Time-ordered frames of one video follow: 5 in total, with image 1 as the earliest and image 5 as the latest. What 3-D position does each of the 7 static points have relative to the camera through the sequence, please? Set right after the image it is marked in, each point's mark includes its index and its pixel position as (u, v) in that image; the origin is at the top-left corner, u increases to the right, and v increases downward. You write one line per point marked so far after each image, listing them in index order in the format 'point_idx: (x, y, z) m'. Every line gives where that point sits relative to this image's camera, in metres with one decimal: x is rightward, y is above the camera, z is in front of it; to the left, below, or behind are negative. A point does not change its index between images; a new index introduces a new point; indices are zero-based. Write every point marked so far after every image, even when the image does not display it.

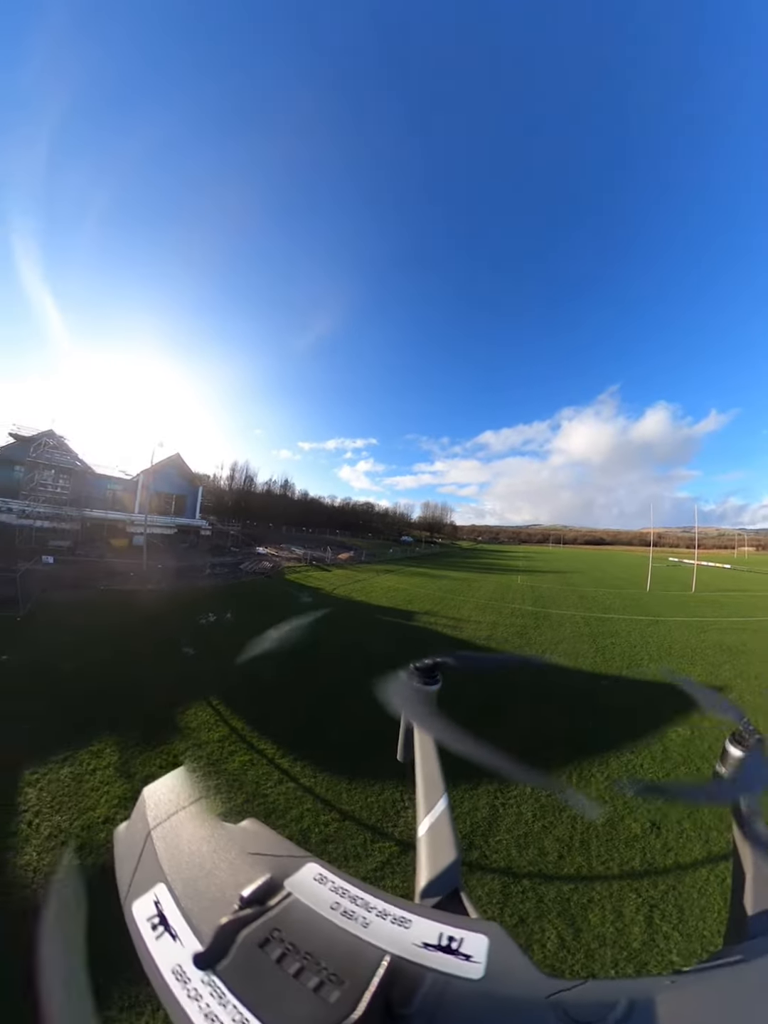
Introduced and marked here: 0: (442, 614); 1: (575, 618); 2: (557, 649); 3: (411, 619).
0: (+2.2, -3.9, +16.1) m
1: (+7.0, -4.0, +15.2) m
2: (+4.3, -3.5, +10.3) m
3: (+0.9, -3.9, +15.5) m
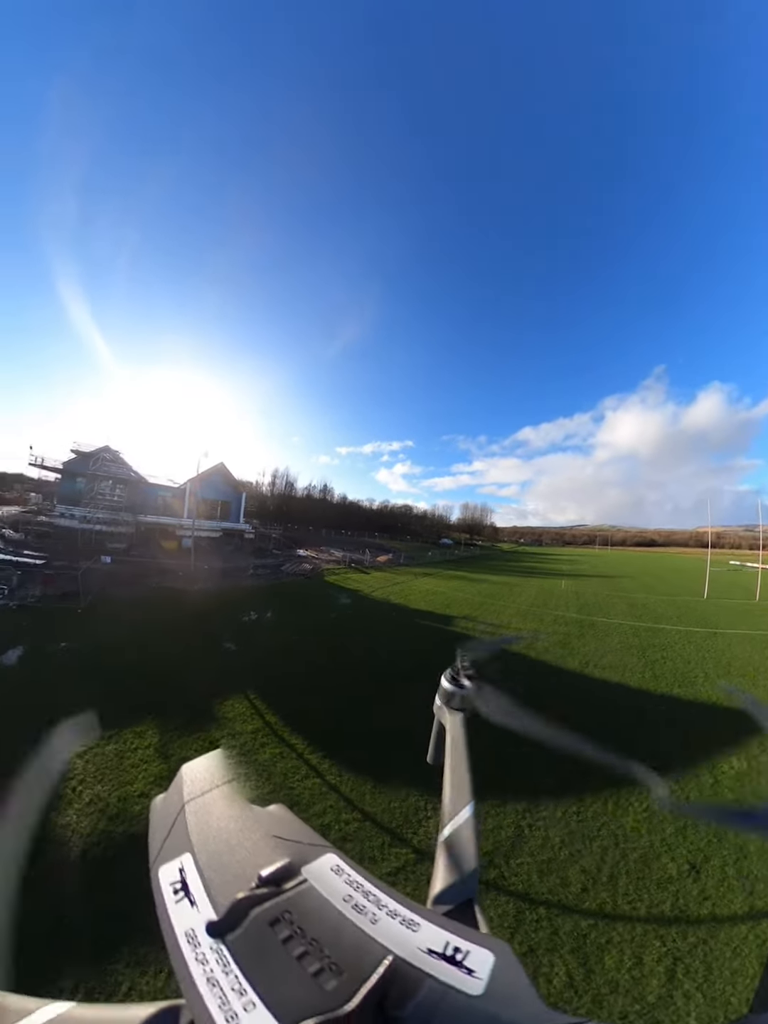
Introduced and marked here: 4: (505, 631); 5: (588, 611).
0: (+3.7, -4.1, +15.8) m
1: (+8.4, -4.1, +14.5) m
2: (+5.2, -3.6, +9.9) m
3: (+2.3, -4.0, +15.3) m
4: (+3.9, -3.9, +13.6) m
5: (+8.9, -4.3, +18.1) m
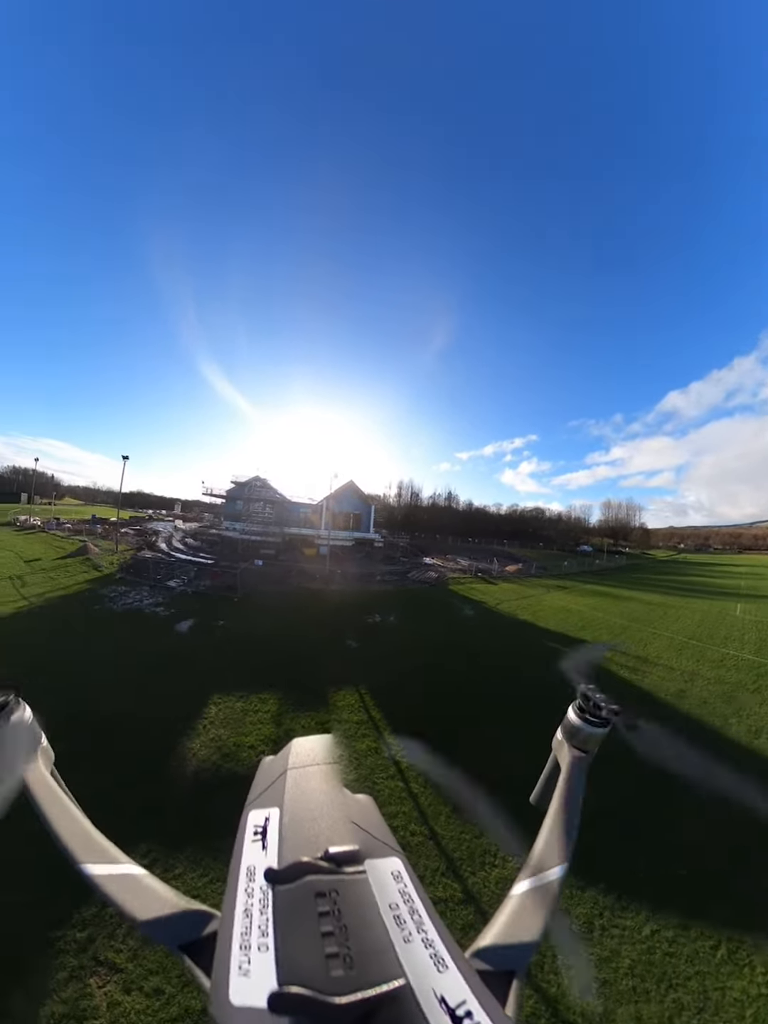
0: (+8.1, -4.7, +14.1) m
1: (+12.1, -4.6, +11.5) m
2: (+7.7, -4.1, +8.1) m
3: (+6.6, -4.7, +14.1) m
4: (+7.6, -4.5, +12.0) m
5: (+13.8, -4.9, +14.8) m
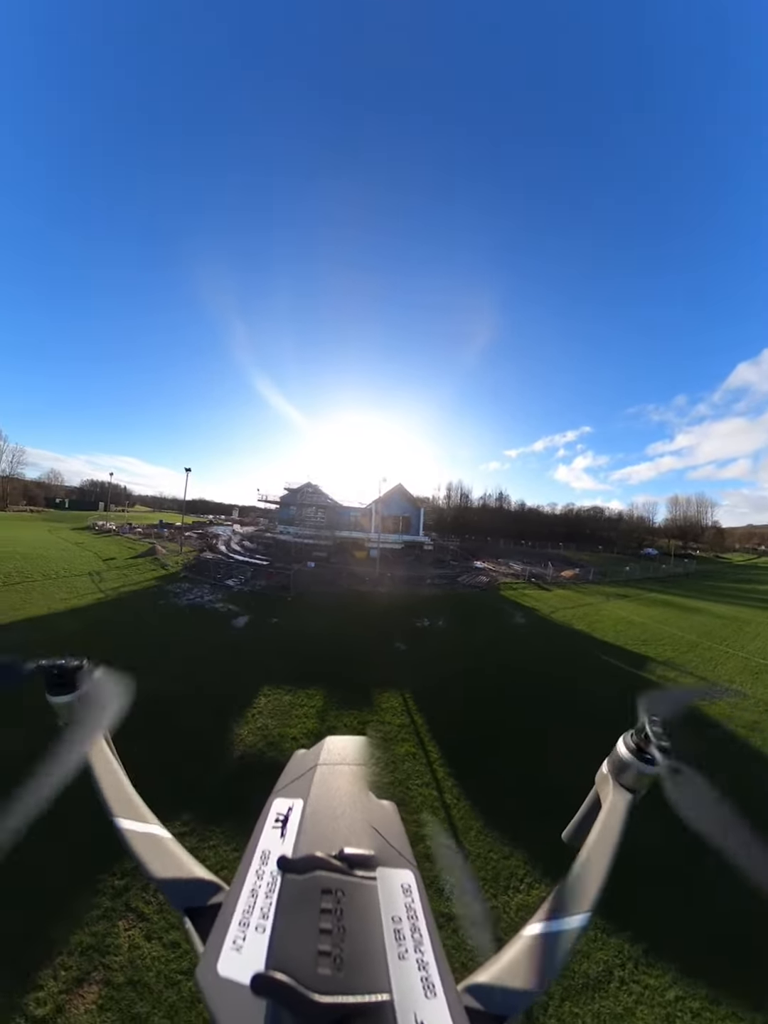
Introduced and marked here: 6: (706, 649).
0: (+9.6, -5.0, +13.2) m
1: (+13.3, -4.9, +10.1) m
2: (+8.5, -4.4, +7.2) m
3: (+8.1, -5.0, +13.3) m
4: (+8.9, -4.8, +11.1) m
5: (+15.3, -5.2, +13.2) m
6: (+13.3, -5.6, +17.0) m
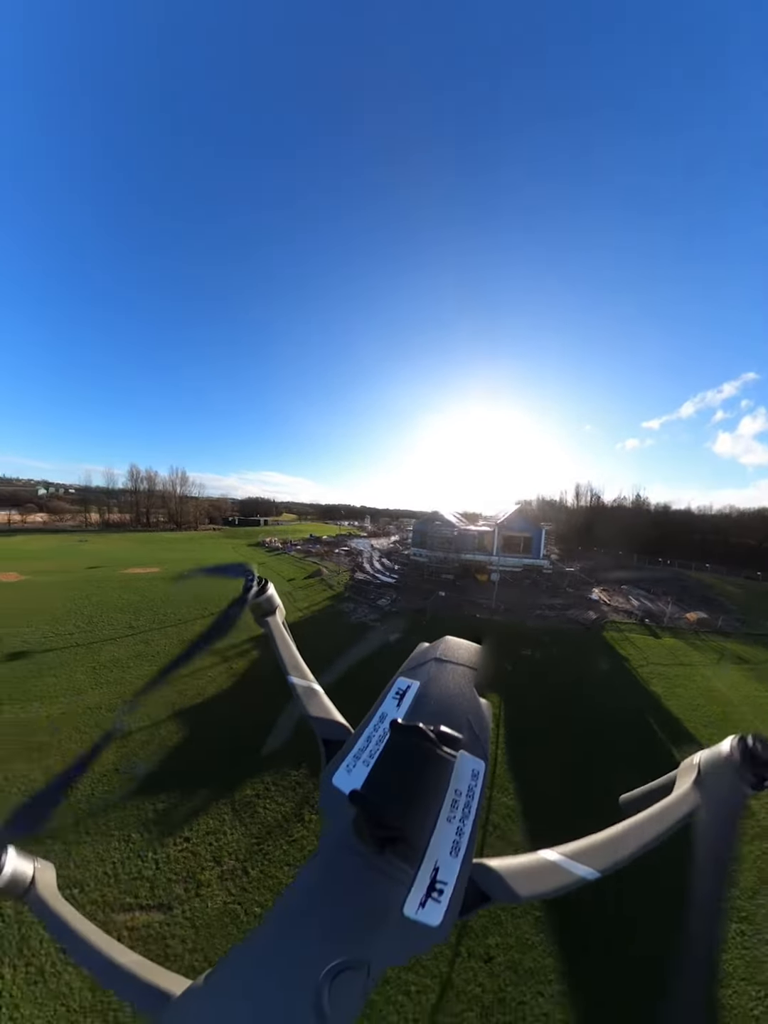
0: (+12.0, -9.2, +14.9) m
1: (+14.9, -9.3, +11.0) m
2: (+9.6, -8.4, +9.4) m
3: (+10.7, -9.0, +15.4) m
4: (+10.9, -8.9, +13.1) m
5: (+17.6, -9.9, +13.5) m
6: (+16.5, -10.2, +17.7) m
